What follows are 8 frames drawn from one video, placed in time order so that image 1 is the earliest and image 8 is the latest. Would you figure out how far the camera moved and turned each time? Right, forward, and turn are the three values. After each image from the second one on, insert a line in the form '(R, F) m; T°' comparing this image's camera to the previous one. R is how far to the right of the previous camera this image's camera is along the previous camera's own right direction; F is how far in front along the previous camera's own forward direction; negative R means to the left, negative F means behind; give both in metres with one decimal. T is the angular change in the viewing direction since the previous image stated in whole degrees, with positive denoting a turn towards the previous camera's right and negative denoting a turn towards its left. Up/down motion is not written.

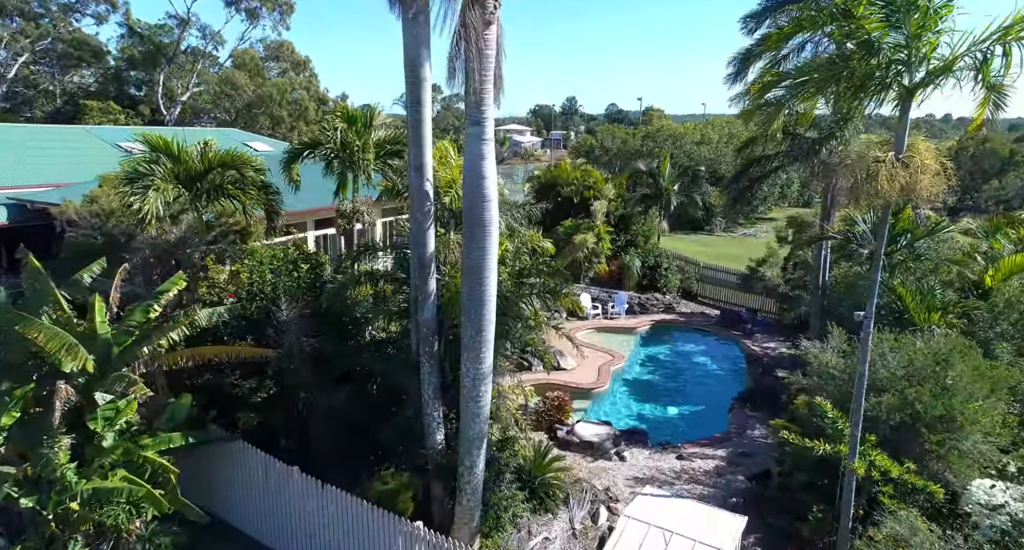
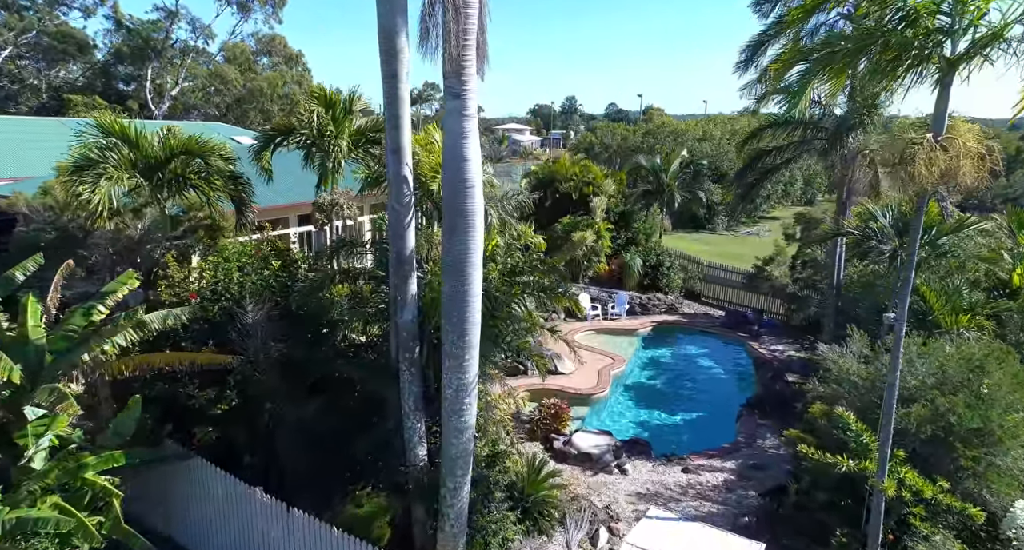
(+0.1, +1.0) m; 0°
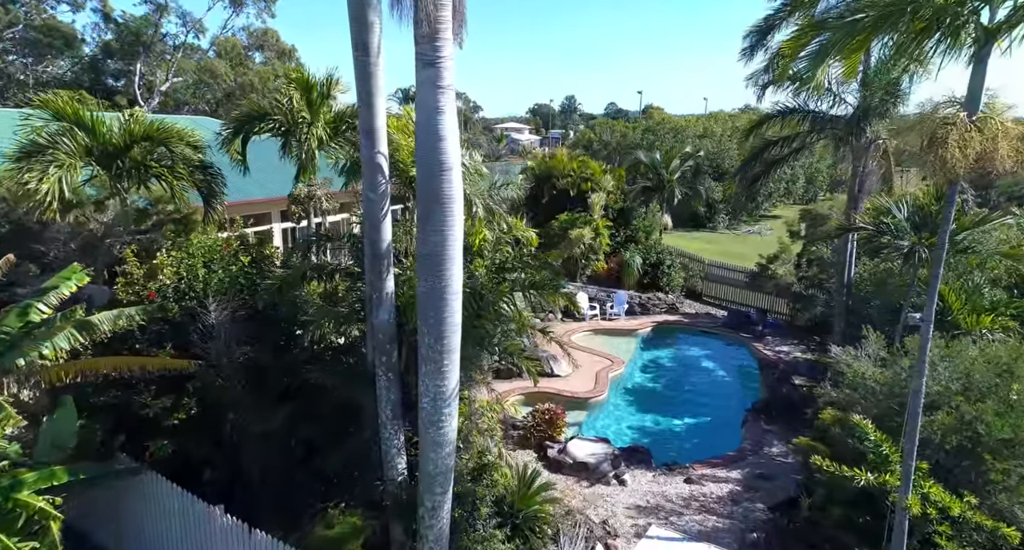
(+0.2, +0.8) m; 0°
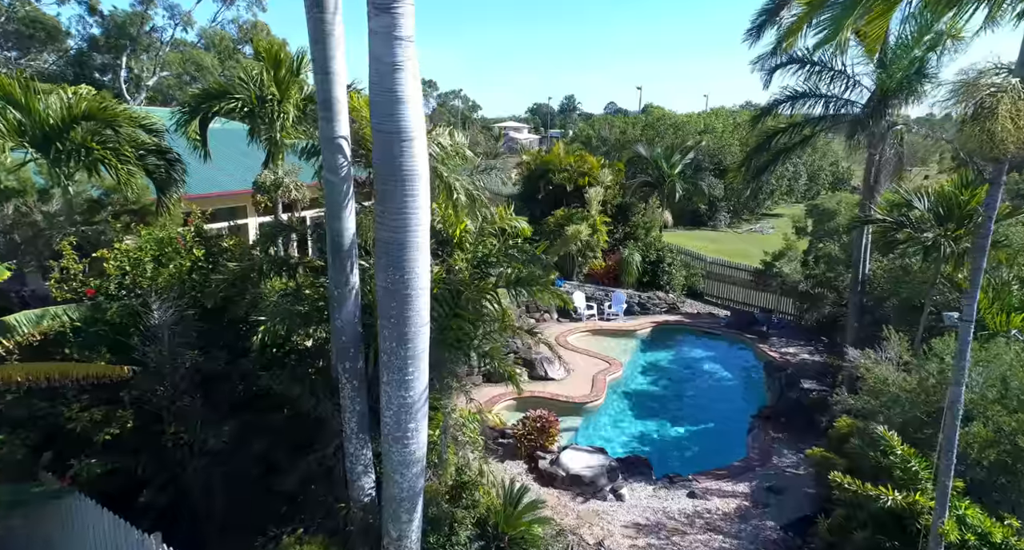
(+0.2, +0.9) m; 0°
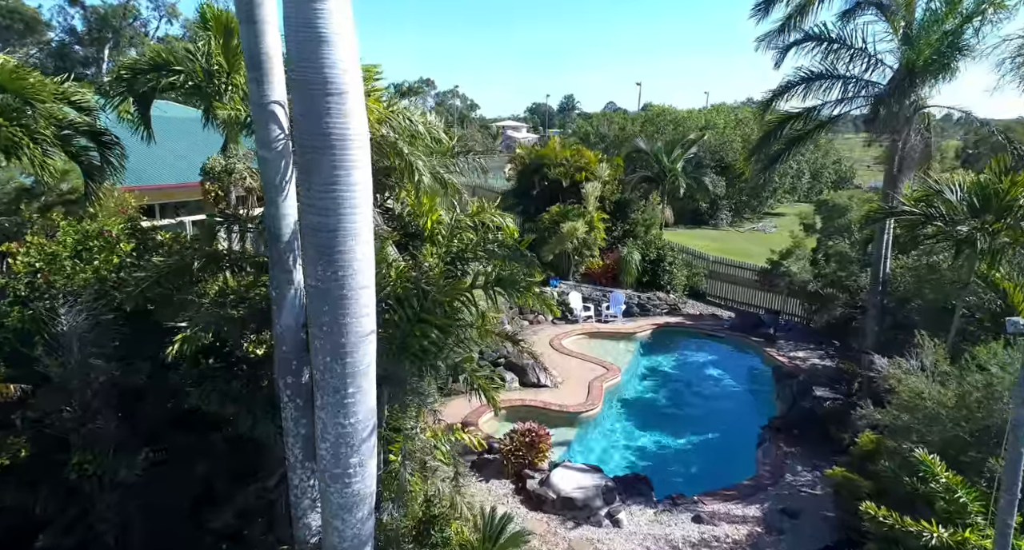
(+0.2, +1.1) m; 0°
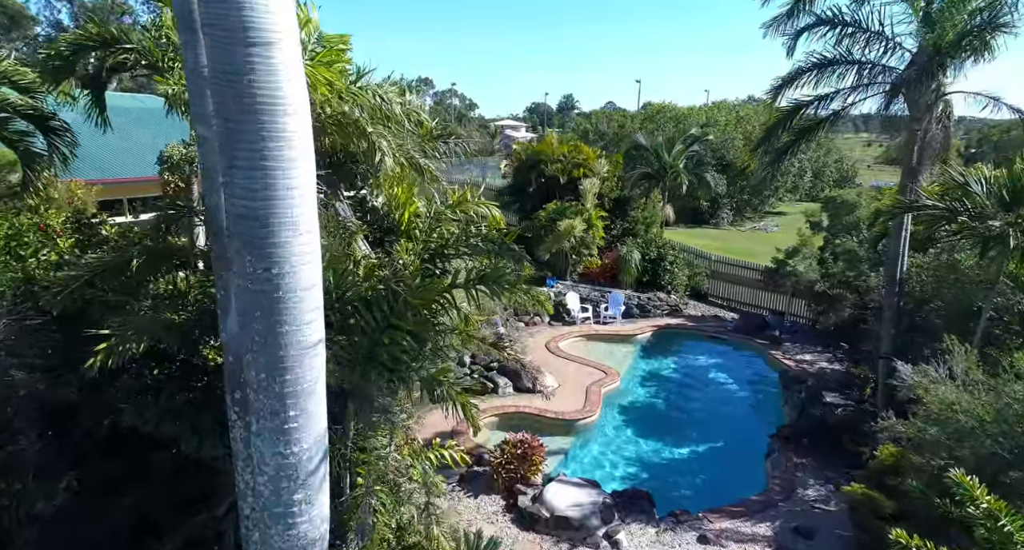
(+0.1, +0.7) m; 0°
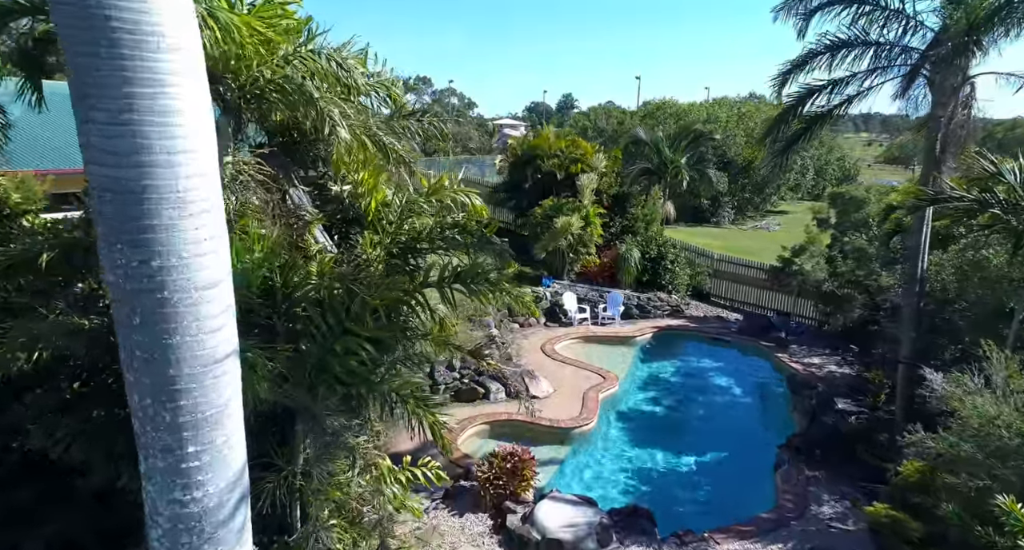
(+0.1, +0.8) m; 0°
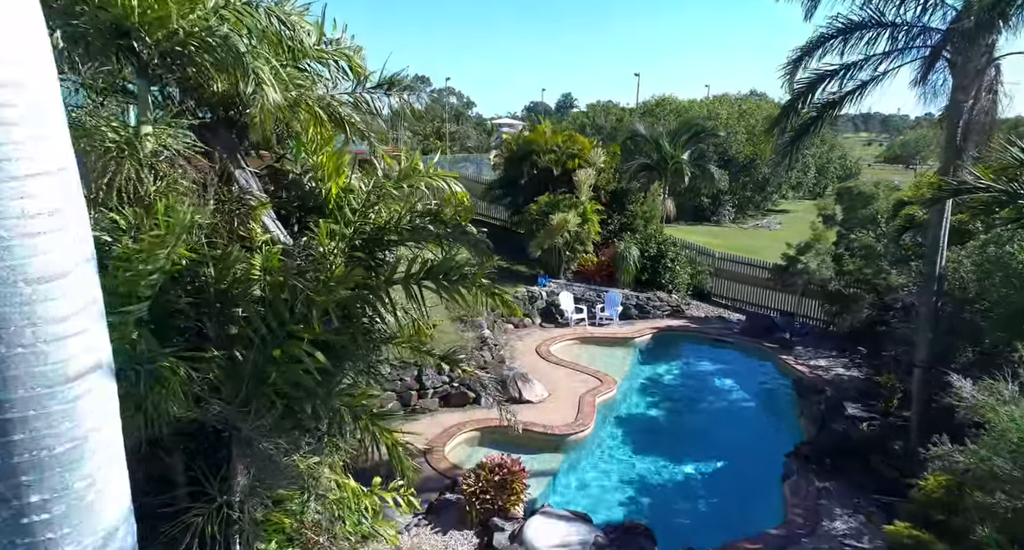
(+0.1, +0.7) m; 0°
